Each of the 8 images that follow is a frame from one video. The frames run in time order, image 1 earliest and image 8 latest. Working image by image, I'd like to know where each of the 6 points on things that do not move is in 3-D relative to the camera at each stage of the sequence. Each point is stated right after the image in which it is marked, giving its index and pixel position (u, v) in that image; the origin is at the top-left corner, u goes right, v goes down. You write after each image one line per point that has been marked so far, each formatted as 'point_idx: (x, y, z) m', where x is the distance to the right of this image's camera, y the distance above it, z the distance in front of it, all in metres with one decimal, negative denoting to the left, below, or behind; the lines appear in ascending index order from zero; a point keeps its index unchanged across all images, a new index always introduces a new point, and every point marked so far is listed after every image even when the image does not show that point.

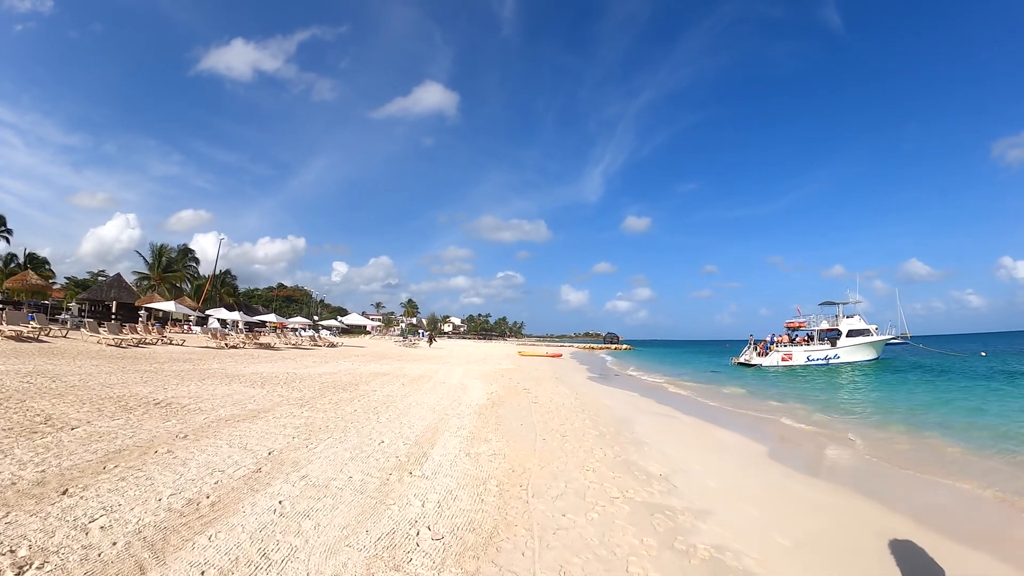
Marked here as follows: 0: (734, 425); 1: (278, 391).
0: (+7.8, -4.6, +16.1) m
1: (-6.4, -2.8, +12.4) m
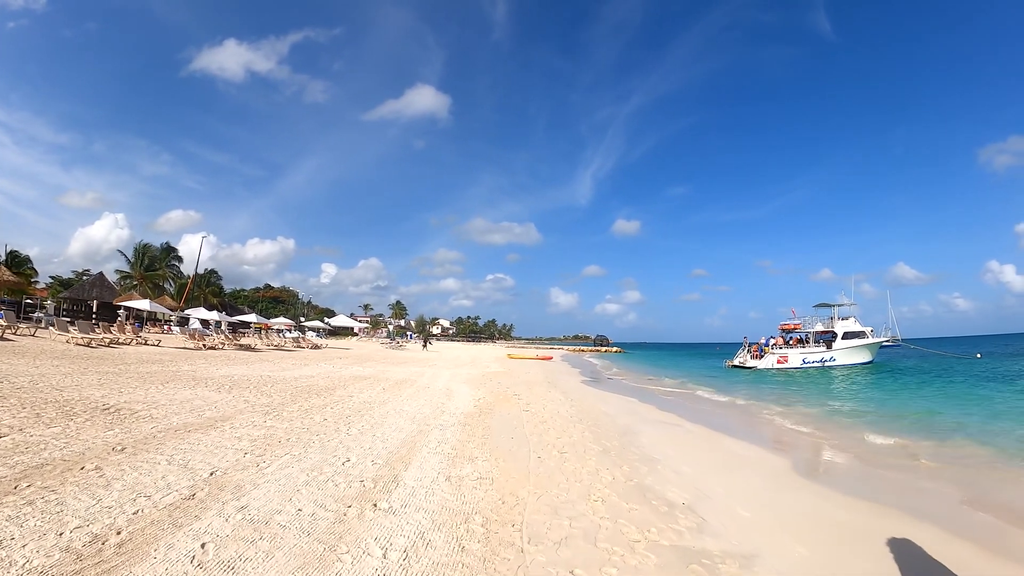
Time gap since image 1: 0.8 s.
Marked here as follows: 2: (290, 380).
0: (+7.4, -4.5, +15.2) m
1: (-6.6, -2.6, +11.3) m
2: (-6.8, -2.8, +14.1) m
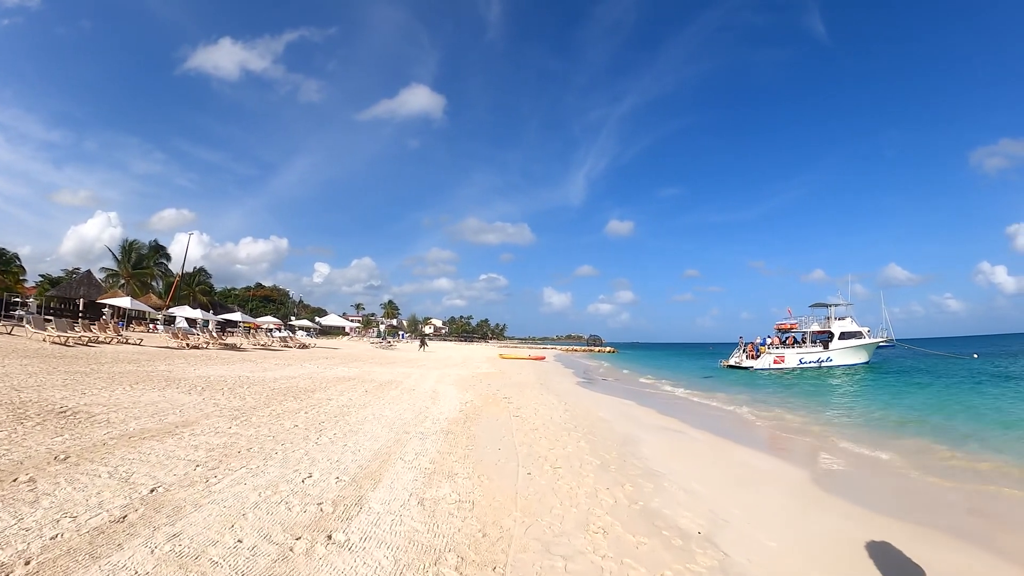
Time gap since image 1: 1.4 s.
0: (+7.2, -4.5, +14.6) m
1: (-6.8, -2.5, +10.5) m
2: (-7.1, -2.7, +13.3) m
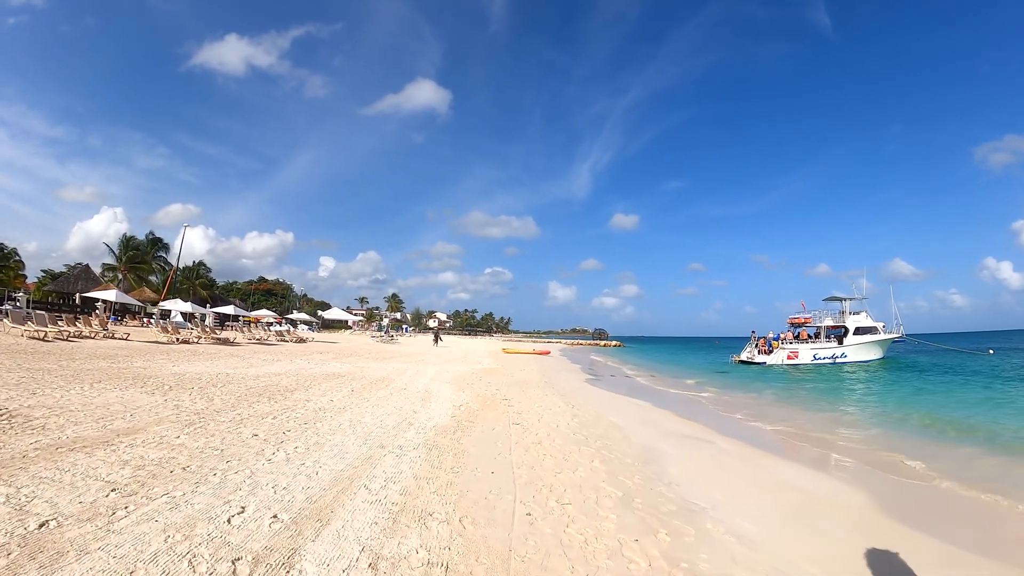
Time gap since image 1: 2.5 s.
0: (+7.2, -4.1, +13.4) m
1: (-6.8, -2.3, +9.4) m
2: (-7.0, -2.4, +12.2) m
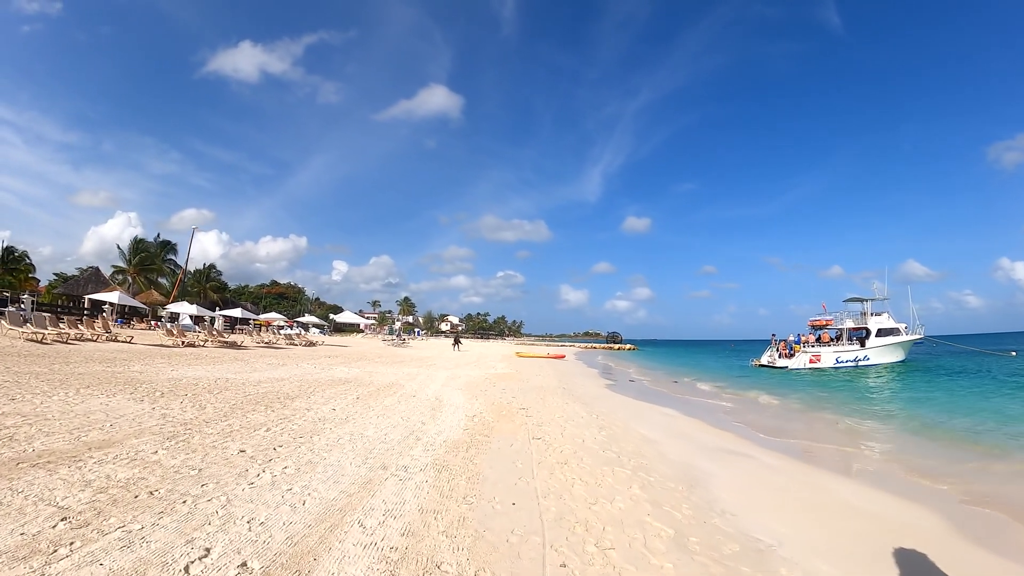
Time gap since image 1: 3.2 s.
0: (+7.6, -4.1, +12.4) m
1: (-6.5, -2.3, +8.7) m
2: (-6.6, -2.5, +11.6) m
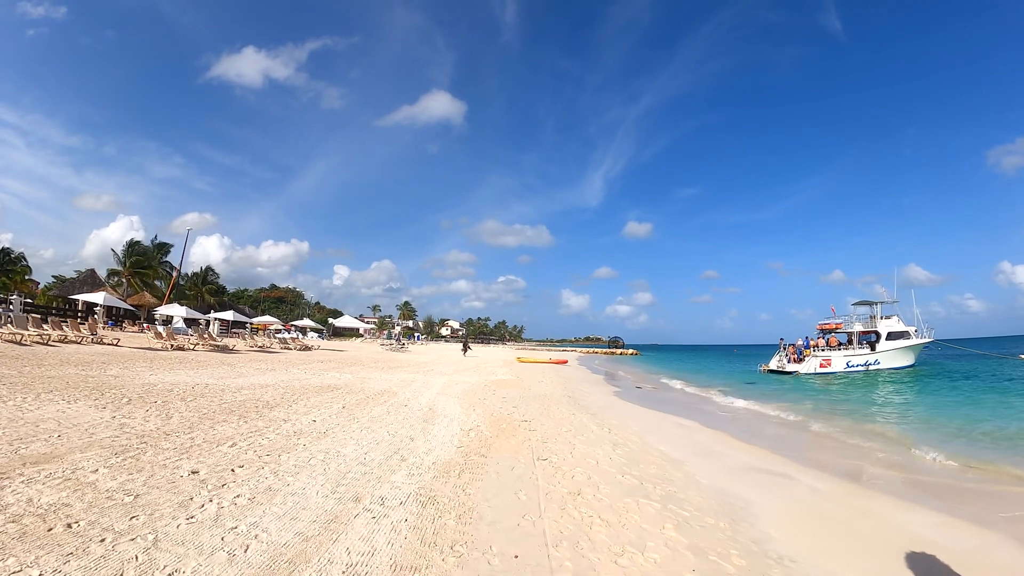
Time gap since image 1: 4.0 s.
0: (+7.7, -4.1, +11.5) m
1: (-6.5, -2.2, +7.9) m
2: (-6.6, -2.4, +10.7) m
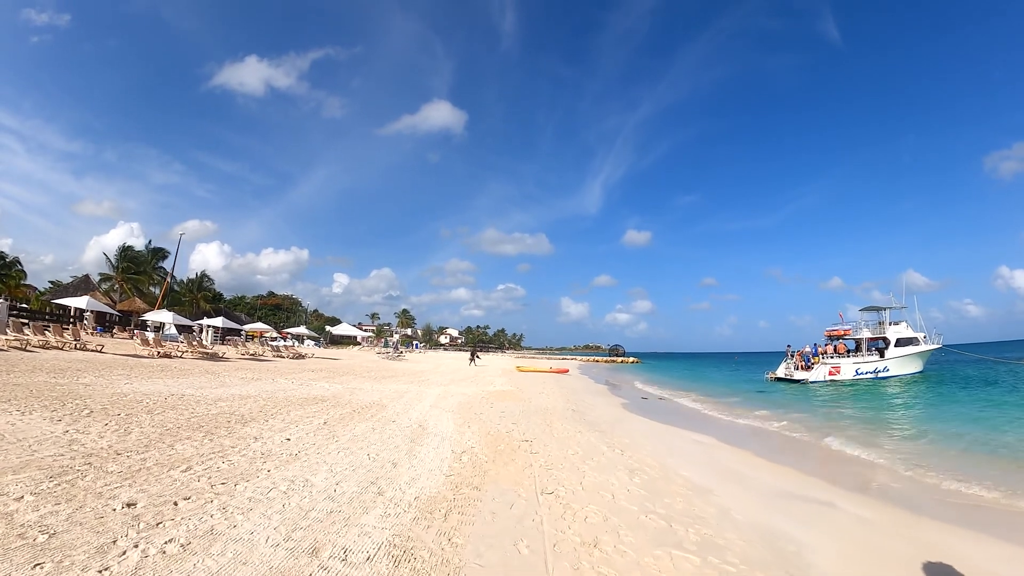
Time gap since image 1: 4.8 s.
0: (+7.6, -4.3, +10.6) m
1: (-6.5, -2.3, +7.0) m
2: (-6.6, -2.5, +9.9) m
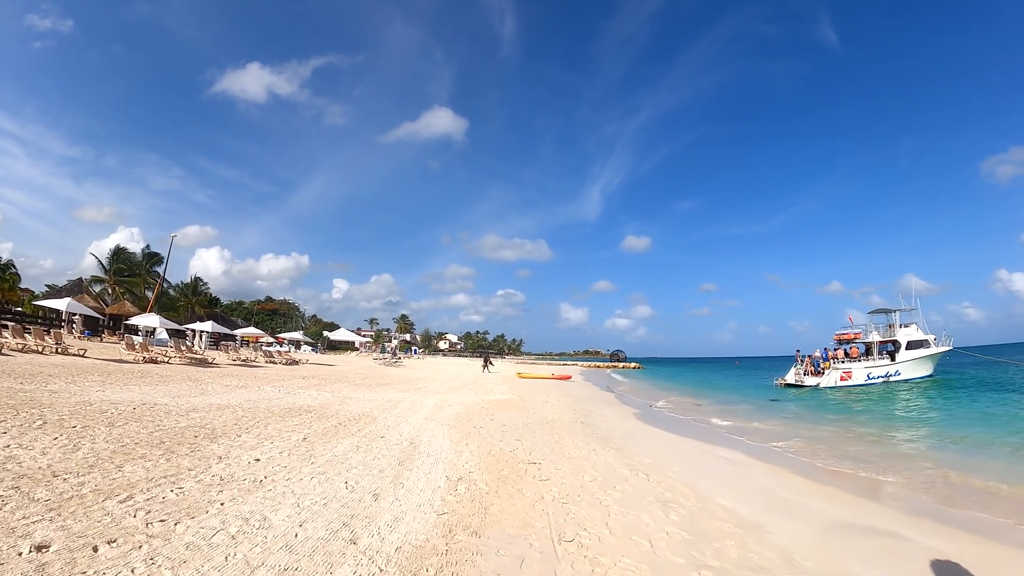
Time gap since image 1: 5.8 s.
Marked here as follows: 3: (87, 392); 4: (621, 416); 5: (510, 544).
0: (+7.7, -4.3, +9.7) m
1: (-6.4, -2.2, +6.1) m
2: (-6.6, -2.5, +8.9) m
3: (-10.6, -2.6, +11.5) m
4: (+2.8, -3.3, +12.1) m
5: (0.0, -1.8, +3.3) m
